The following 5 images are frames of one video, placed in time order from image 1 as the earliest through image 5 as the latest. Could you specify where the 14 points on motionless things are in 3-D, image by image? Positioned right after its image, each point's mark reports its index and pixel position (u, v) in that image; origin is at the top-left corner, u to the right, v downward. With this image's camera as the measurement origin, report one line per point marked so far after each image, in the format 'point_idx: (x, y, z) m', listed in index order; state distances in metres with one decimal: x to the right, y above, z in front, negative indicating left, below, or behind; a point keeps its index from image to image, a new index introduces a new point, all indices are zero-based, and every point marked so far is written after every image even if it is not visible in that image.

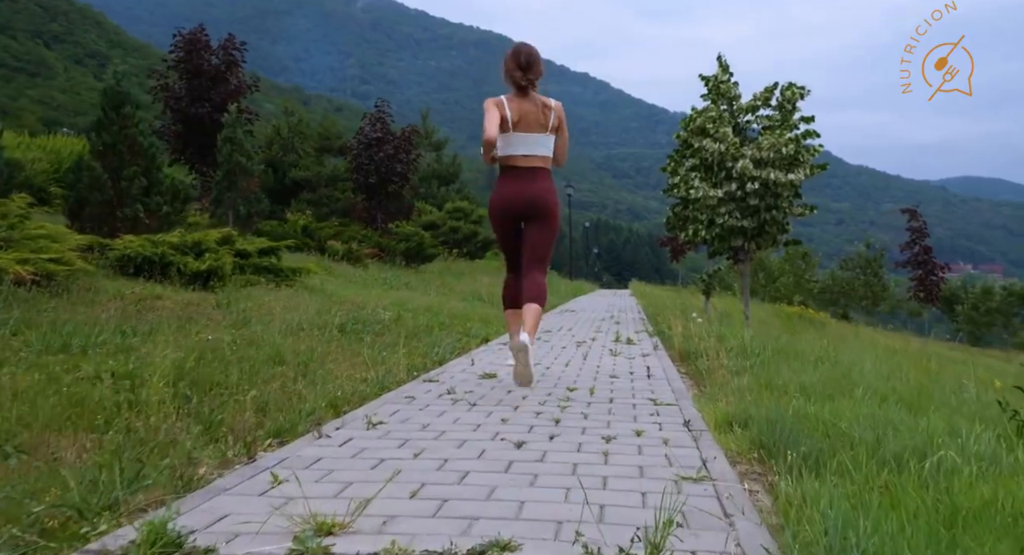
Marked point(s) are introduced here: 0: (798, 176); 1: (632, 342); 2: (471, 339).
0: (+4.1, +1.5, +11.7) m
1: (+1.3, -0.7, +8.8) m
2: (-0.5, -0.7, +8.8) m
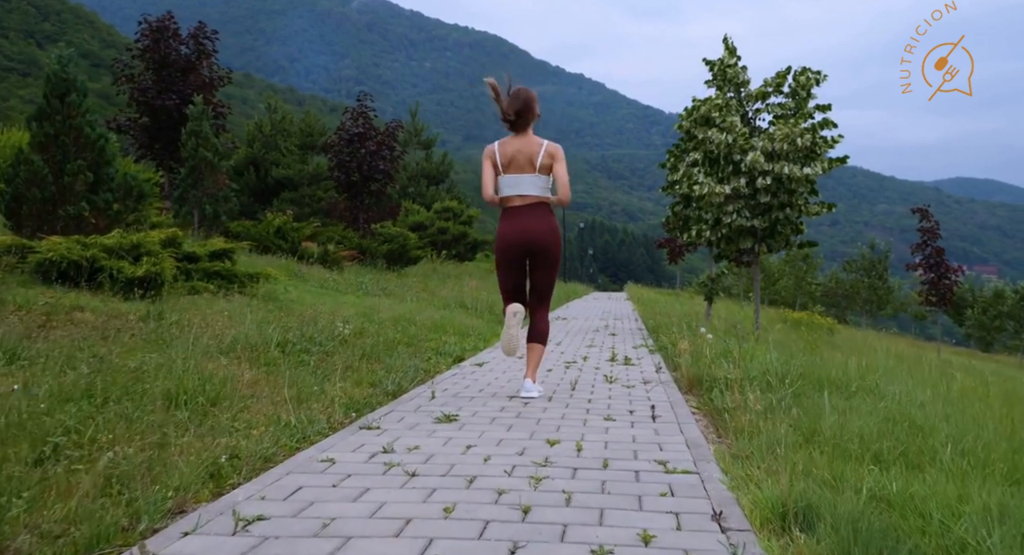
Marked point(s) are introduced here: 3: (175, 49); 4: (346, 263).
0: (+3.9, +1.4, +10.5) m
1: (+1.1, -0.8, +7.5) m
2: (-0.7, -0.8, +7.5) m
3: (-8.1, +5.5, +19.4) m
4: (-3.8, +0.3, +18.5) m
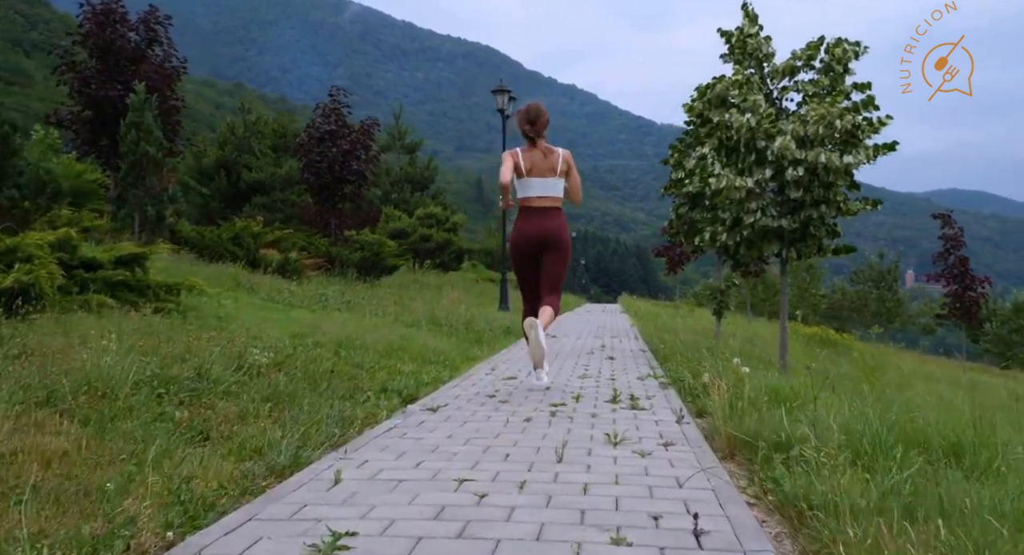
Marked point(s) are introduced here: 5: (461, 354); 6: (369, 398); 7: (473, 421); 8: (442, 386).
0: (+3.7, +1.3, +8.6) m
1: (+0.9, -0.9, +5.6) m
2: (-0.9, -0.8, +5.6) m
3: (-8.4, +5.2, +17.5) m
4: (-4.1, +0.1, +16.5) m
5: (-0.6, -0.8, +8.8) m
6: (-1.0, -0.8, +5.6) m
7: (-0.2, -0.9, +4.9) m
8: (-0.6, -0.9, +6.6) m
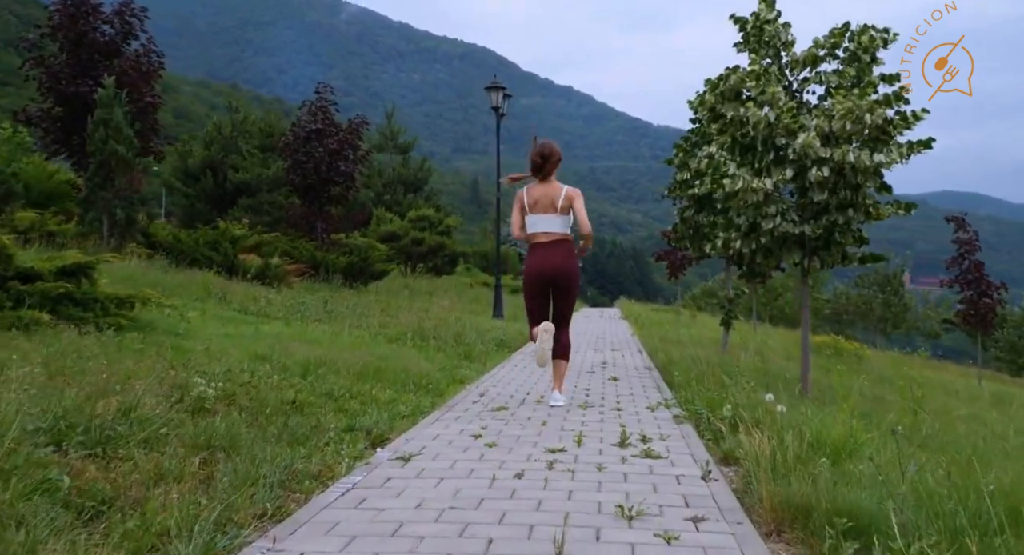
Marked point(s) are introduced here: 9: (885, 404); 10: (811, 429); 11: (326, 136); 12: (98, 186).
0: (+3.6, +1.1, +7.7) m
1: (+0.8, -1.0, +4.6) m
2: (-1.0, -1.0, +4.7) m
3: (-8.5, +5.1, +16.5) m
4: (-4.2, 0.0, +15.6) m
5: (-0.6, -0.9, +7.9) m
6: (-1.0, -0.9, +4.6) m
7: (-0.3, -1.0, +3.9) m
8: (-0.6, -1.0, +5.7) m
9: (+3.0, -1.0, +6.5) m
10: (+1.6, -0.8, +4.3) m
11: (-4.6, +3.5, +19.8) m
12: (-7.2, +1.6, +14.2) m
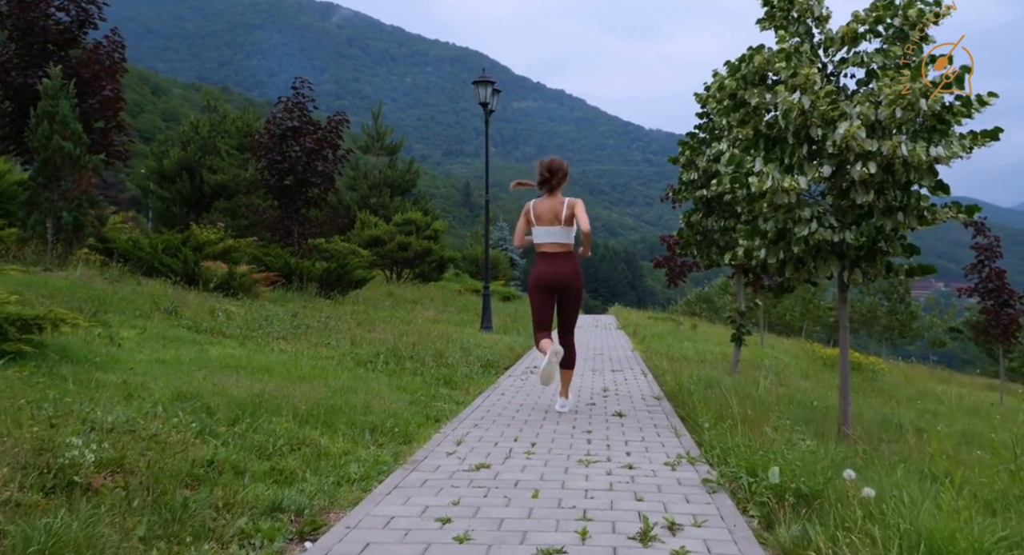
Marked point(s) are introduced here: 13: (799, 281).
0: (+3.5, +1.0, +6.5) m
1: (+0.7, -1.1, +3.4) m
2: (-1.1, -1.1, +3.3) m
3: (-8.7, +4.9, +15.2) m
4: (-4.4, -0.2, +14.3) m
5: (-0.8, -1.1, +6.6) m
6: (-1.1, -1.1, +3.3) m
7: (-0.4, -1.1, +2.6) m
8: (-0.7, -1.1, +4.3) m
9: (+2.9, -1.1, +5.2) m
10: (+1.5, -0.9, +3.0) m
11: (-4.8, +3.3, +18.5) m
12: (-7.4, +1.4, +12.8) m
13: (+2.7, 0.0, +7.6) m
